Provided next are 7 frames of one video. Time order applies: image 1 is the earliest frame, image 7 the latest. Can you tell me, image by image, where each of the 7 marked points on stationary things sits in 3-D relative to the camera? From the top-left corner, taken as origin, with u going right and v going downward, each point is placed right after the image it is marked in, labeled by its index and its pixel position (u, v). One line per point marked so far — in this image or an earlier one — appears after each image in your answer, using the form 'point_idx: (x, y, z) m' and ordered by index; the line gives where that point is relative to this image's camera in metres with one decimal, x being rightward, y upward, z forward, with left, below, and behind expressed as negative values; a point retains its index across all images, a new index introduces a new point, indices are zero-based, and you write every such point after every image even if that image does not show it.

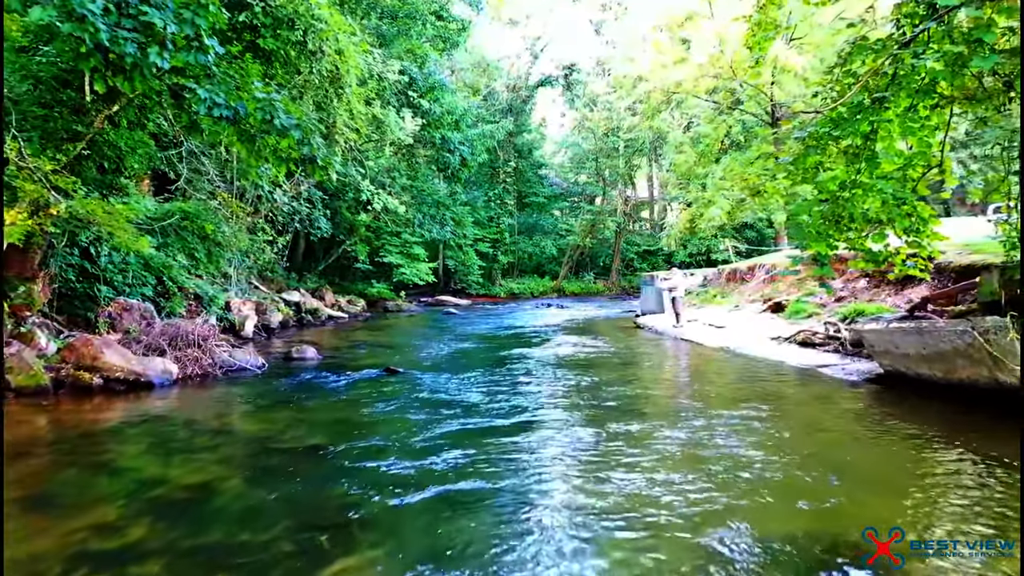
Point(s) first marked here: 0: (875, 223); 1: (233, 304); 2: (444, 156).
0: (+4.3, +0.8, +6.6) m
1: (-6.9, -0.4, +13.8) m
2: (-2.2, +4.3, +18.1) m
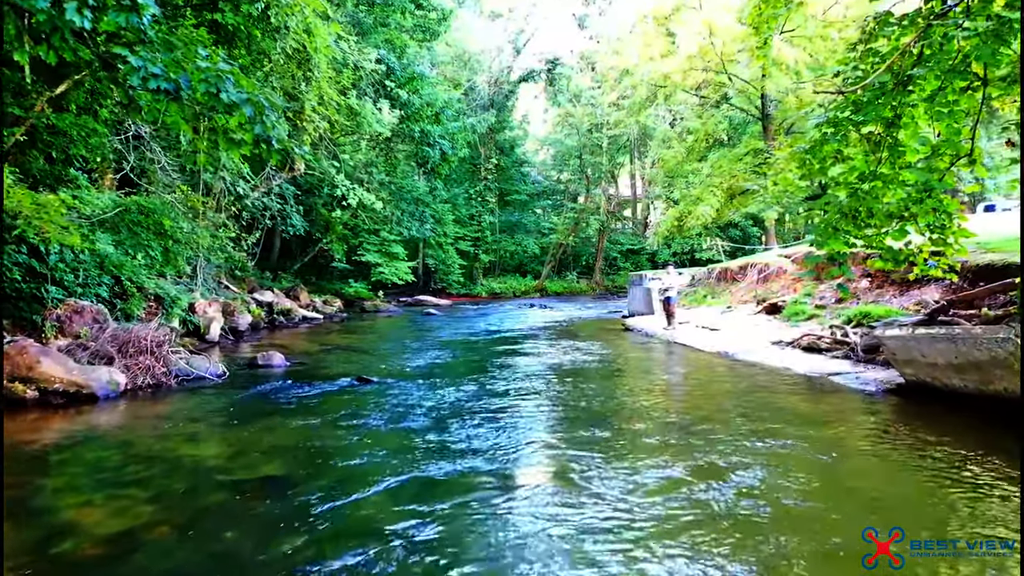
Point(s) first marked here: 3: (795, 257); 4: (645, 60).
0: (+4.2, +0.7, +6.0) m
1: (-7.3, -0.4, +12.8) m
2: (-2.8, +4.3, +17.3) m
3: (+7.2, +0.8, +14.3) m
4: (+4.7, +8.1, +19.7) m
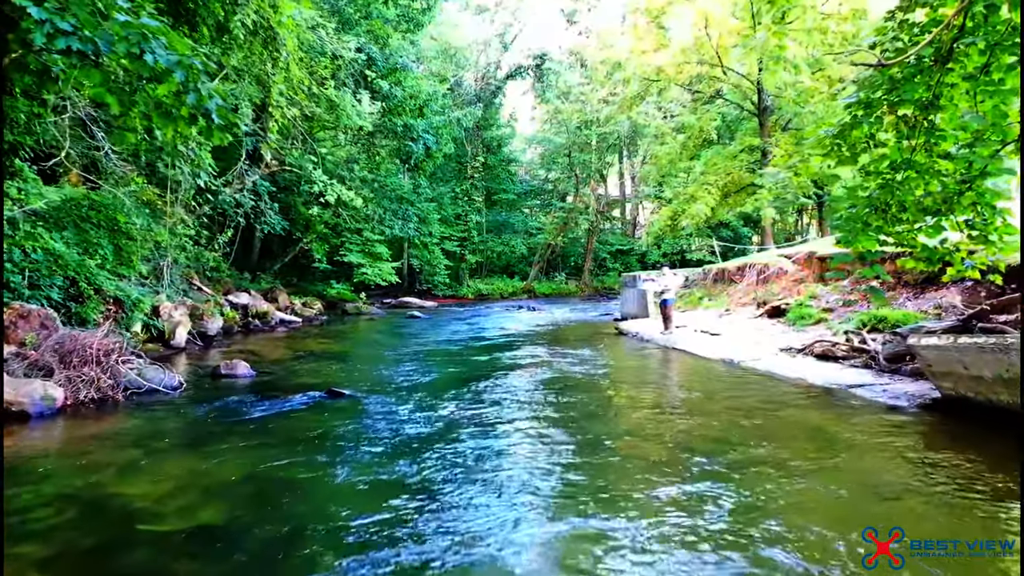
0: (+4.1, +0.7, +5.3) m
1: (-7.5, -0.5, +11.9) m
2: (-3.1, +4.2, +16.5) m
3: (+6.9, +0.8, +13.7) m
4: (+4.3, +8.0, +19.0) m
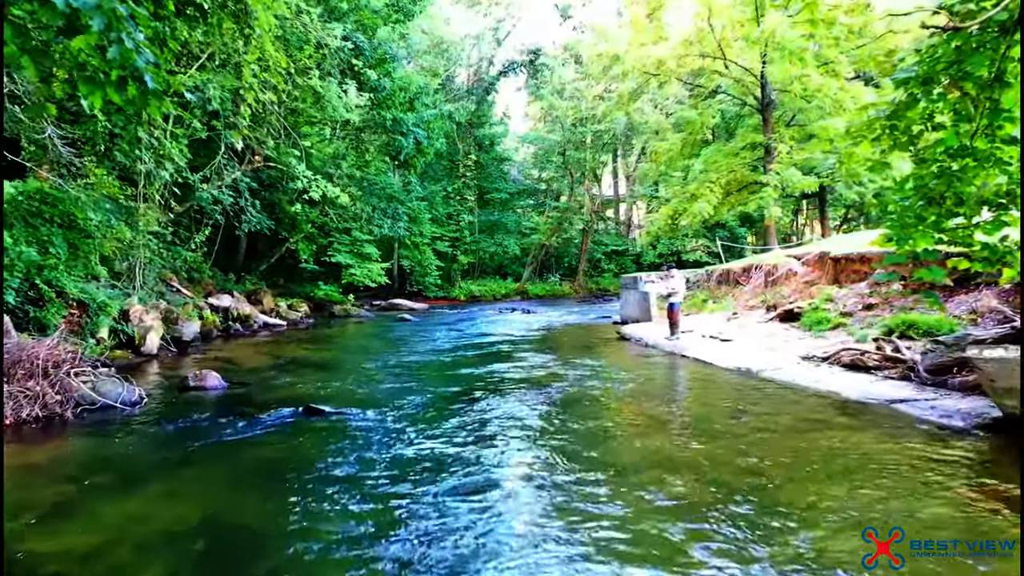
0: (+4.1, +0.7, +4.6) m
1: (-7.6, -0.5, +11.0) m
2: (-3.3, +4.2, +15.7) m
3: (+6.8, +0.7, +13.0) m
4: (+4.1, +8.0, +18.3) m
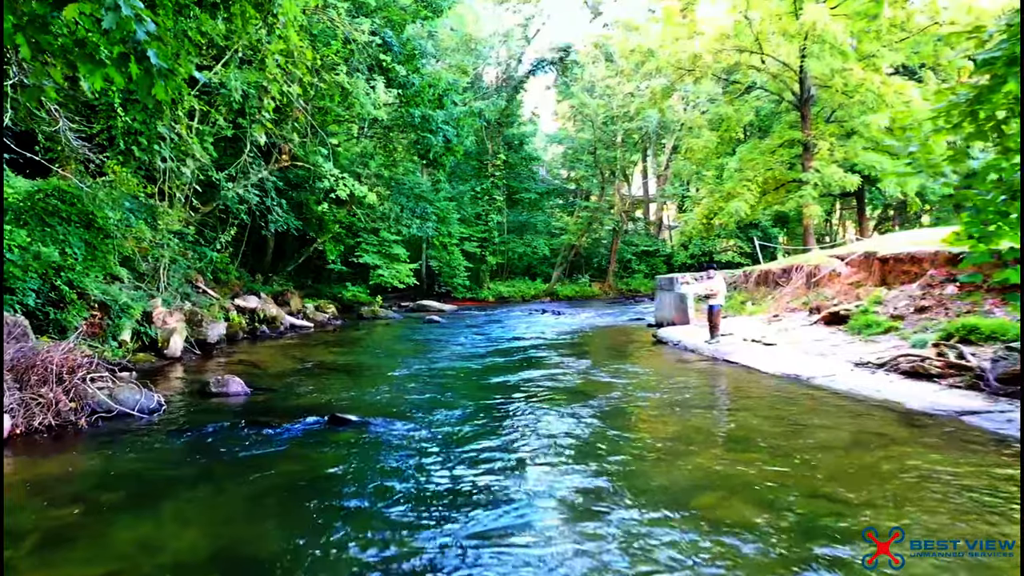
0: (+4.4, +0.7, +4.1) m
1: (-7.0, -0.5, +11.1) m
2: (-2.4, +4.2, +15.5) m
3: (+7.5, +0.7, +12.4) m
4: (+5.1, +7.9, +17.8) m
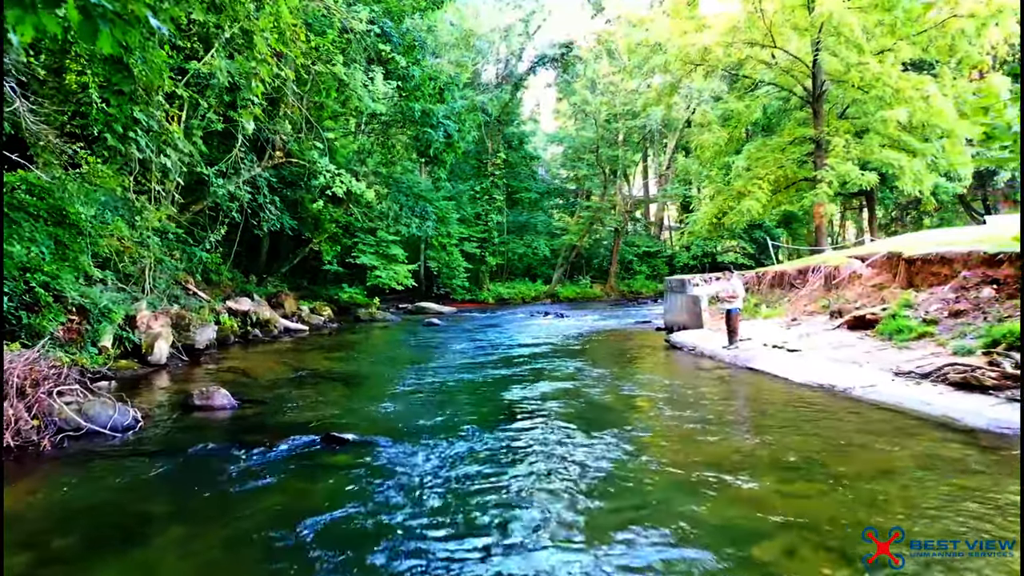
0: (+4.5, +0.6, +3.6) m
1: (-6.9, -0.6, +10.4) m
2: (-2.3, +4.1, +14.9) m
3: (+7.7, +0.6, +11.8) m
4: (+5.1, +7.9, +17.3) m
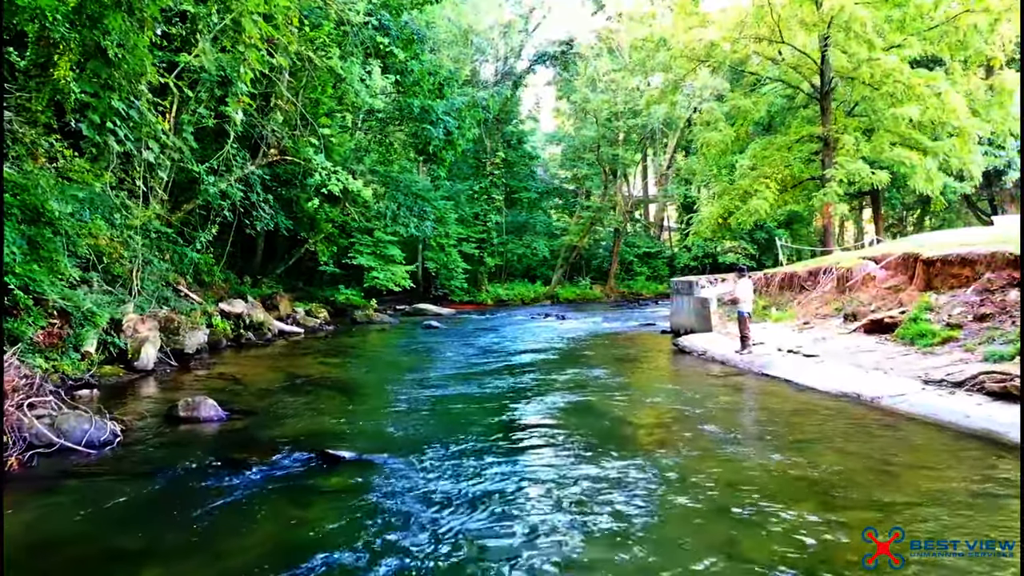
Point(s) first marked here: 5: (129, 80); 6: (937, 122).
0: (+4.7, +0.6, +3.2) m
1: (-6.8, -0.6, +10.0) m
2: (-2.3, +4.1, +14.5) m
3: (+7.7, +0.6, +11.5) m
4: (+5.2, +7.8, +16.9) m
5: (-4.1, +2.2, +5.9) m
6: (+11.1, +4.4, +14.5) m
